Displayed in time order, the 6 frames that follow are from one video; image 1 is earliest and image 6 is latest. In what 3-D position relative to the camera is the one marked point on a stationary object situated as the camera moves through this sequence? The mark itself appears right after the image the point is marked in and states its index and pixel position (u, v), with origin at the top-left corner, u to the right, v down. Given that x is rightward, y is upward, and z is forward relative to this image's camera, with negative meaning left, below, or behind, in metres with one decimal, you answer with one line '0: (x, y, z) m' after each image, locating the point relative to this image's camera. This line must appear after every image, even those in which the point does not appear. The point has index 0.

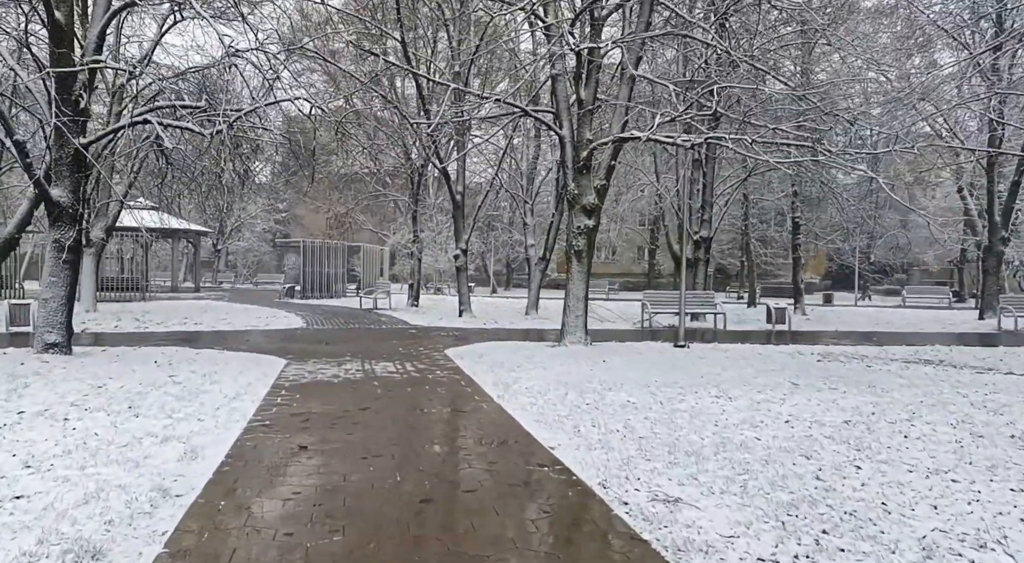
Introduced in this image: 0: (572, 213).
0: (+1.0, +1.1, +11.8) m
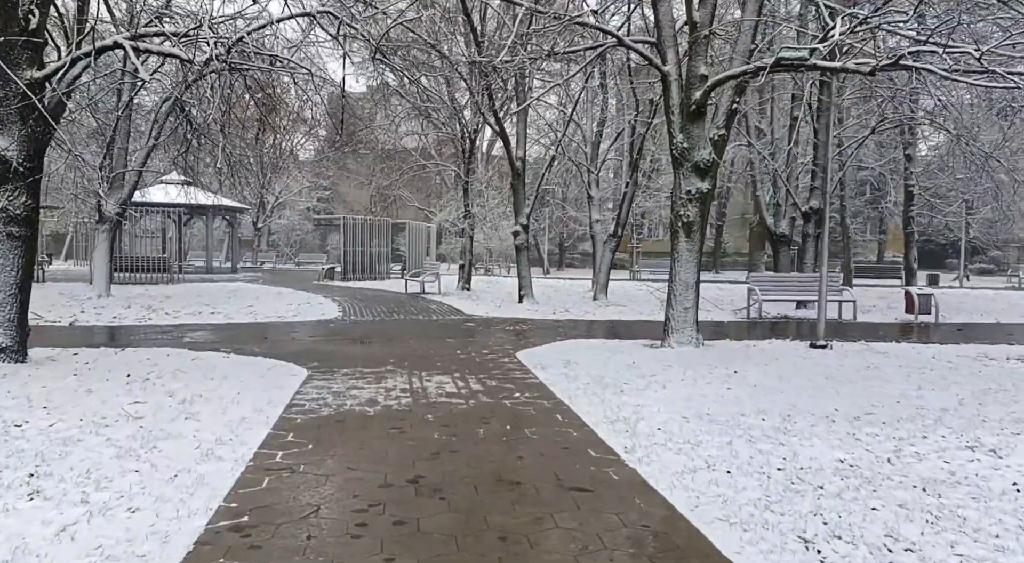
0: (+2.1, +1.4, +9.1) m
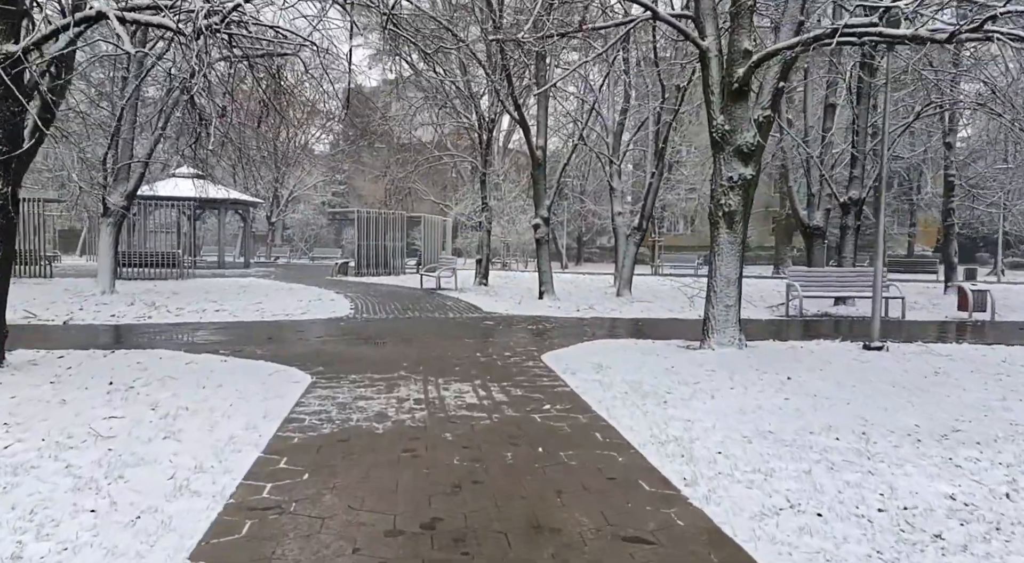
0: (+2.4, +1.4, +8.2) m
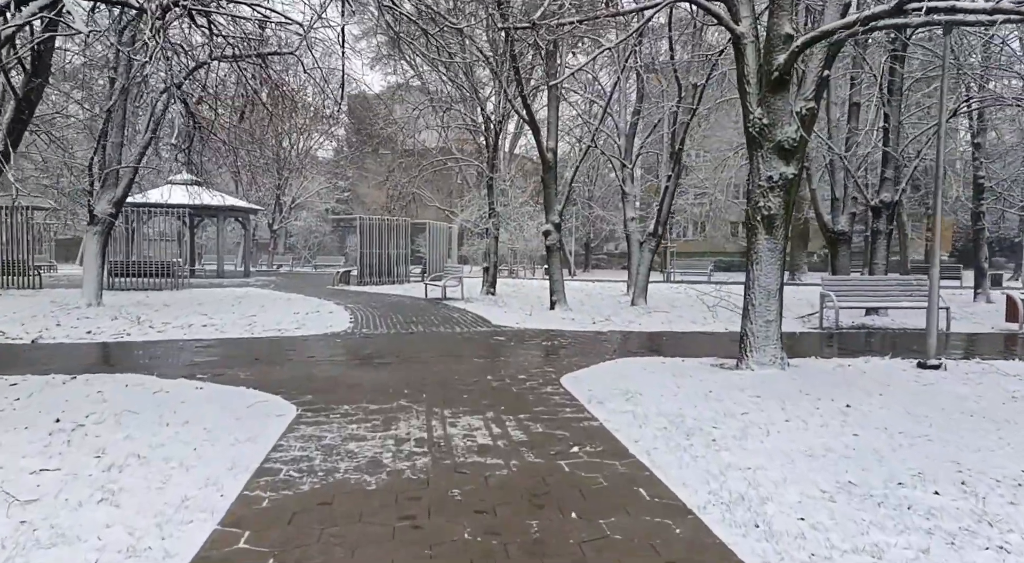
0: (+2.6, +1.3, +7.4) m
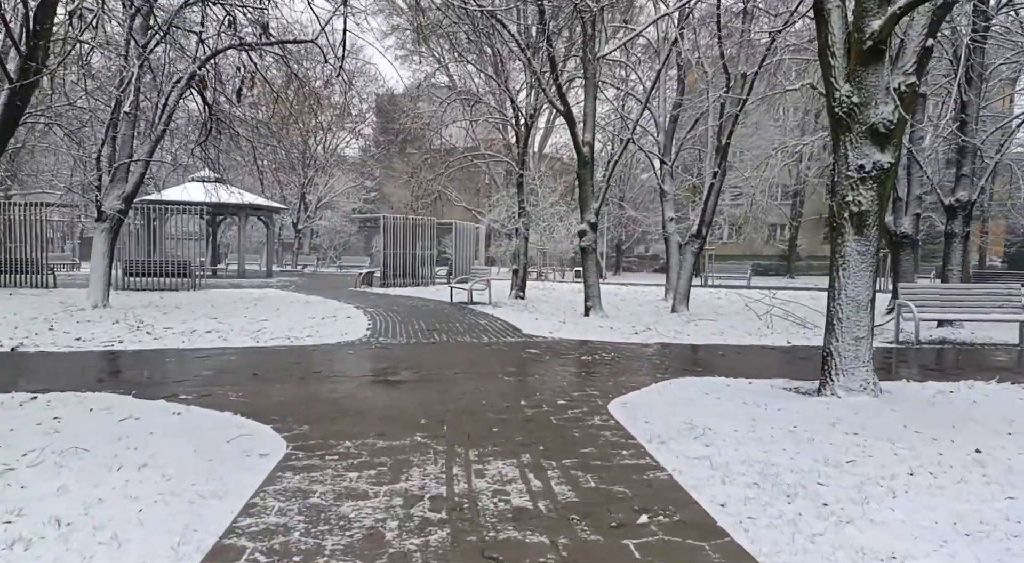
0: (+2.9, +1.2, +6.2) m
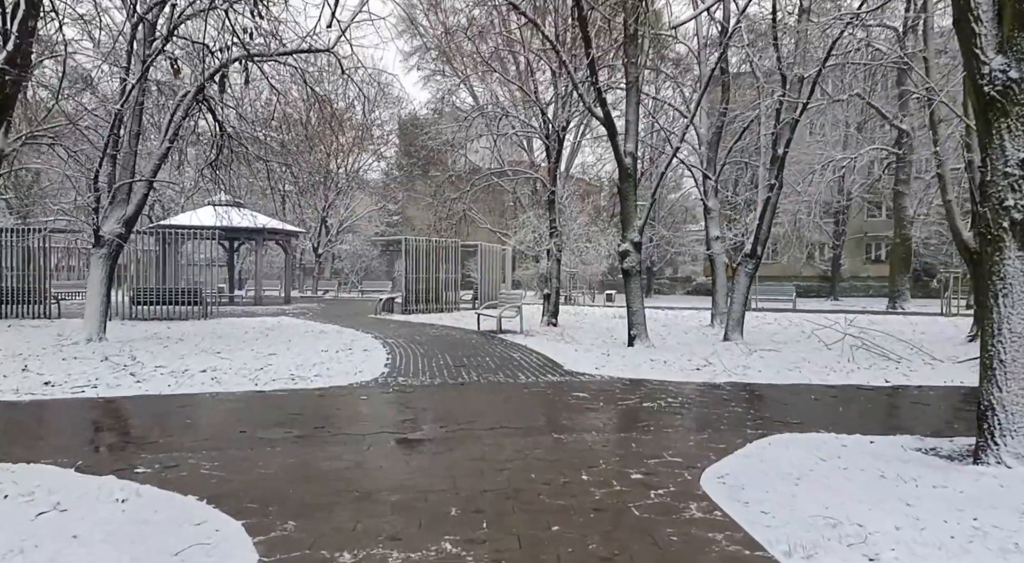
0: (+3.3, +1.0, +4.7) m
